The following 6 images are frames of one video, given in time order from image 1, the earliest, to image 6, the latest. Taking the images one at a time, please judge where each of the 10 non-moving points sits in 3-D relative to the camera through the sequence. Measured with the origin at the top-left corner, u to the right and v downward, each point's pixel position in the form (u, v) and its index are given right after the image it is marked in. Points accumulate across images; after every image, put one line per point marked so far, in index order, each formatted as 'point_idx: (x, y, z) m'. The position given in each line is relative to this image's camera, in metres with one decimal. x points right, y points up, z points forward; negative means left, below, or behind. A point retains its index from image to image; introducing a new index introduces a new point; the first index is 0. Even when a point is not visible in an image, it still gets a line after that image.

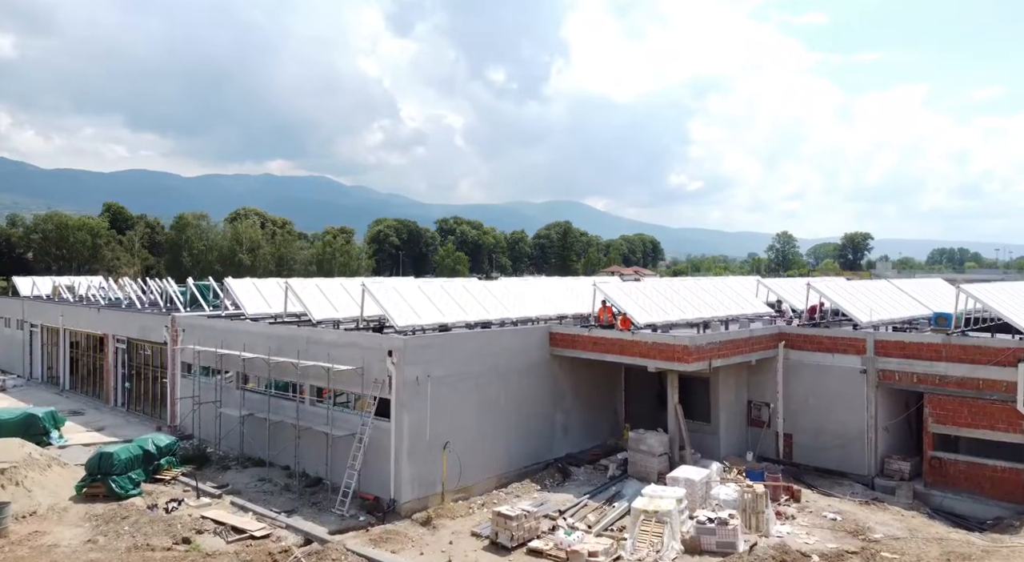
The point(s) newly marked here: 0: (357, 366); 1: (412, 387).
0: (-3.7, -2.1, +18.4) m
1: (-2.3, -2.4, +17.5) m
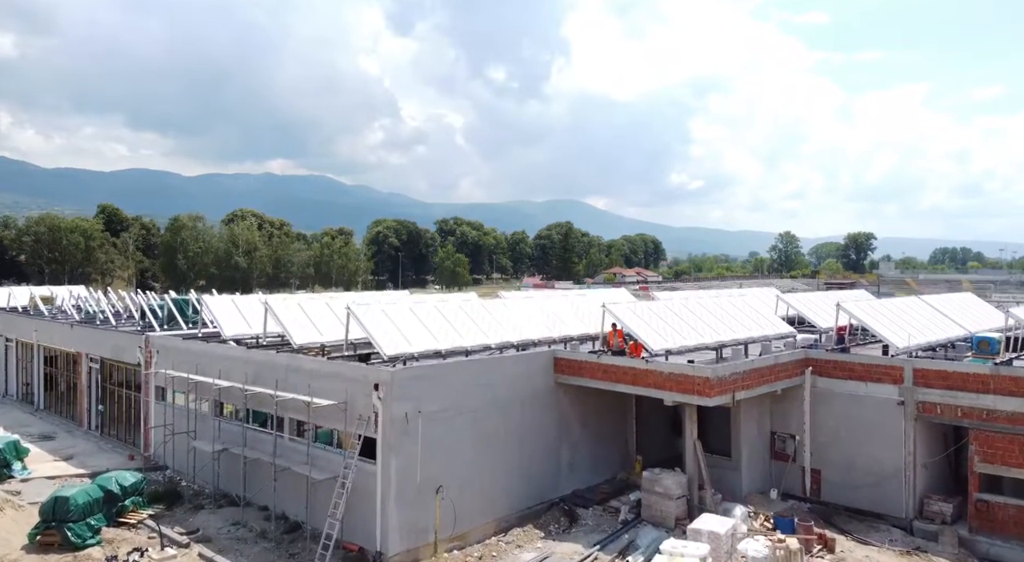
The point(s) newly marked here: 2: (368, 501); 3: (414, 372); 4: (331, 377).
0: (-3.6, -2.6, +16.5) m
1: (-2.3, -2.9, +15.6) m
2: (-2.9, -4.5, +15.8) m
3: (-2.0, -1.9, +15.9) m
4: (-3.9, -2.1, +16.8) m
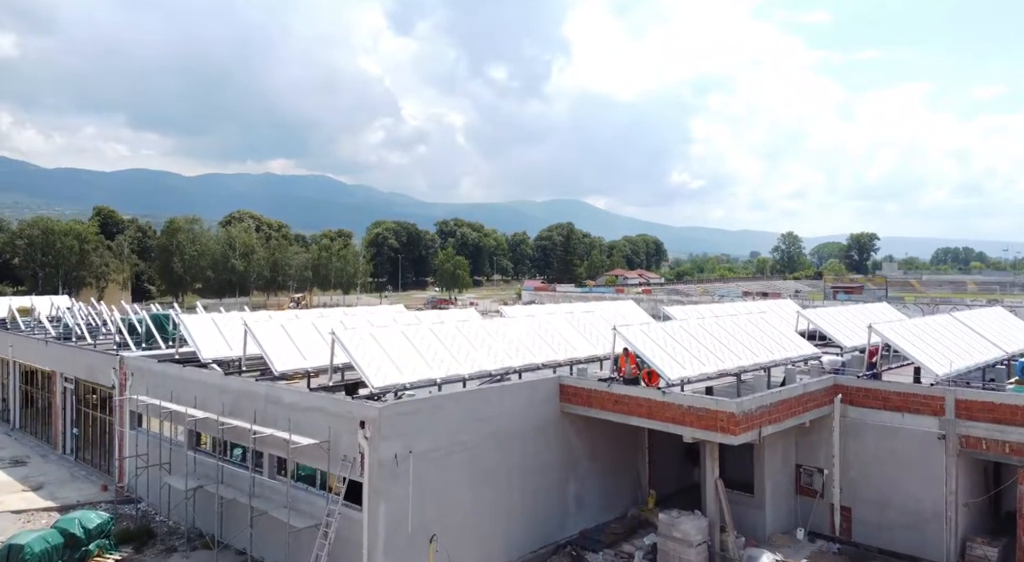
0: (-3.6, -3.0, +14.9) m
1: (-2.2, -3.4, +14.0) m
2: (-2.9, -4.9, +14.2) m
3: (-2.0, -2.3, +14.3) m
4: (-3.9, -2.5, +15.2) m
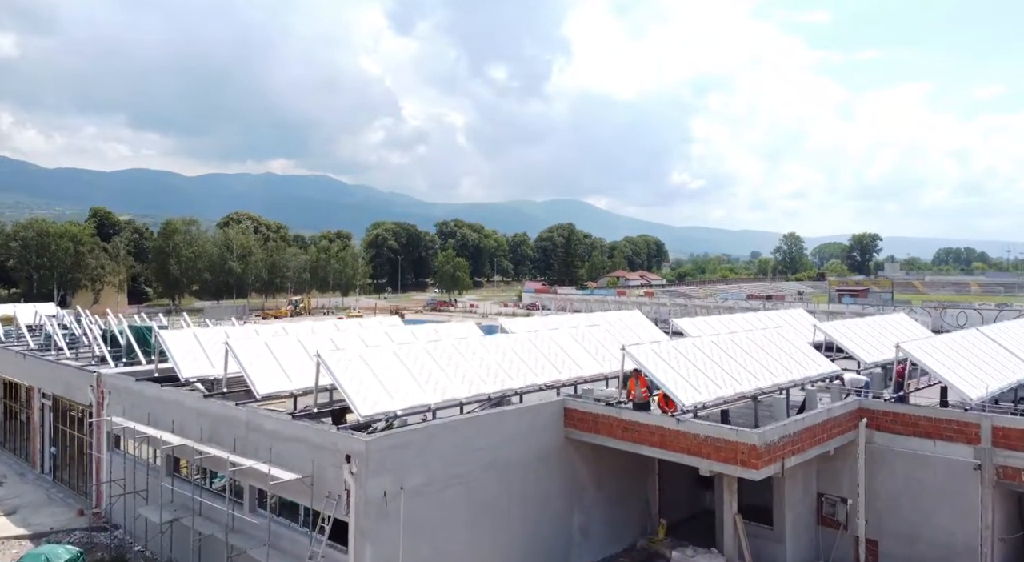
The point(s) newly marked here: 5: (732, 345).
0: (-3.6, -3.4, +13.6) m
1: (-2.2, -3.7, +12.7) m
2: (-2.9, -5.3, +12.9) m
3: (-2.0, -2.7, +13.0) m
4: (-3.9, -2.9, +14.0) m
5: (+5.2, -1.5, +18.2) m
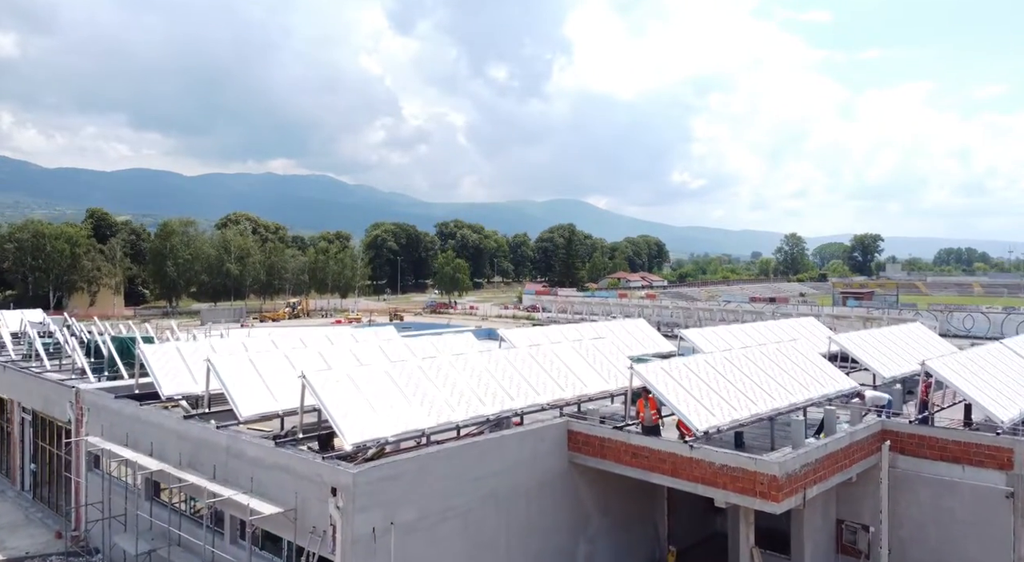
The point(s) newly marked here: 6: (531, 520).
0: (-3.6, -3.6, +12.6) m
1: (-2.2, -4.0, +11.7) m
2: (-2.9, -5.5, +11.9) m
3: (-2.0, -2.9, +12.0) m
4: (-3.9, -3.2, +12.9) m
5: (+5.2, -1.8, +17.2) m
6: (+0.3, -4.4, +14.3) m
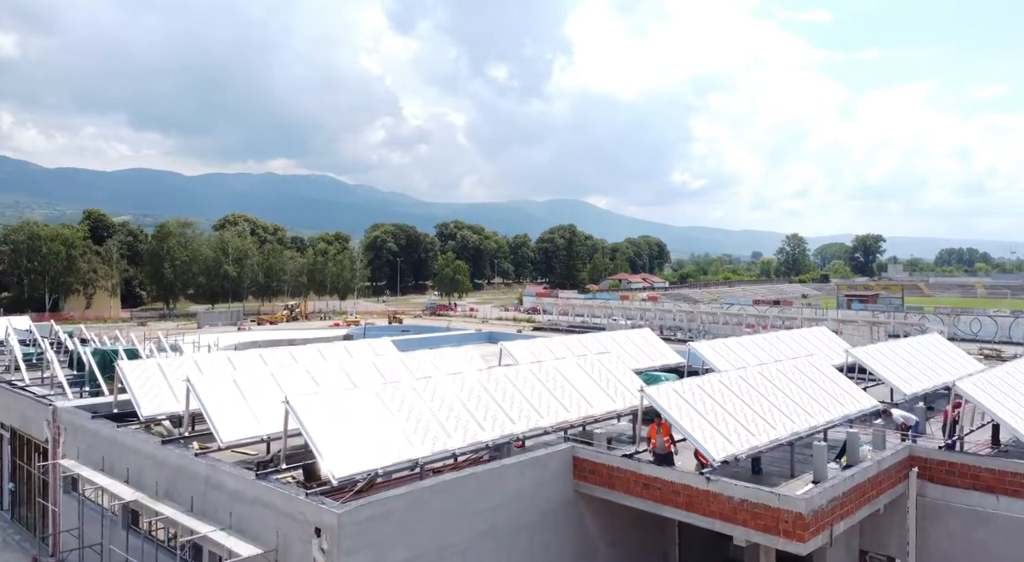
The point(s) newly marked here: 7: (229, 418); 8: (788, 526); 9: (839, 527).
0: (-3.6, -3.9, +11.6) m
1: (-2.2, -4.3, +10.7) m
2: (-2.9, -5.8, +10.9) m
3: (-2.0, -3.2, +11.0) m
4: (-3.8, -3.4, +11.9) m
5: (+5.2, -2.1, +16.2) m
6: (+0.4, -4.7, +13.3) m
7: (-5.2, -2.5, +14.3) m
8: (+4.0, -3.6, +11.5) m
9: (+5.2, -3.9, +12.3) m
